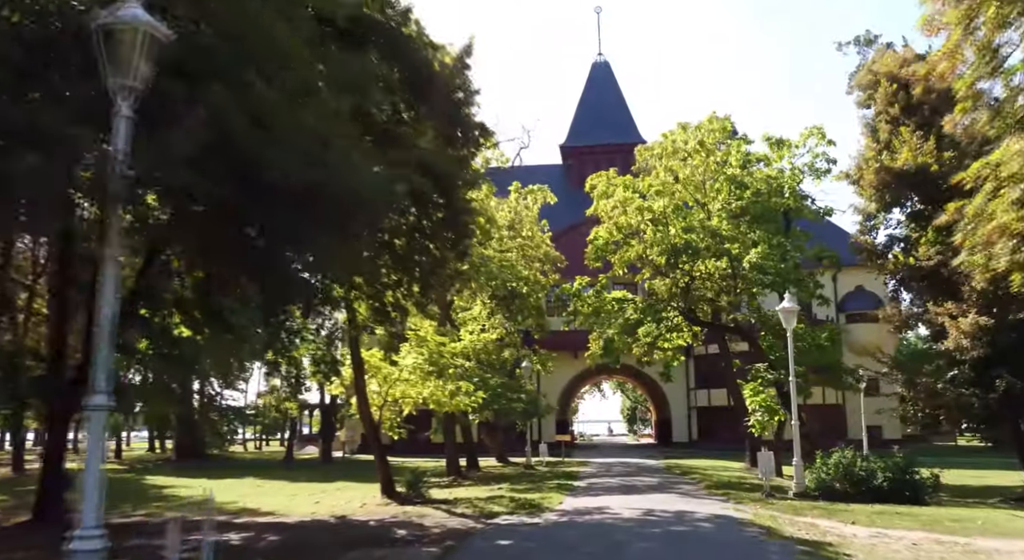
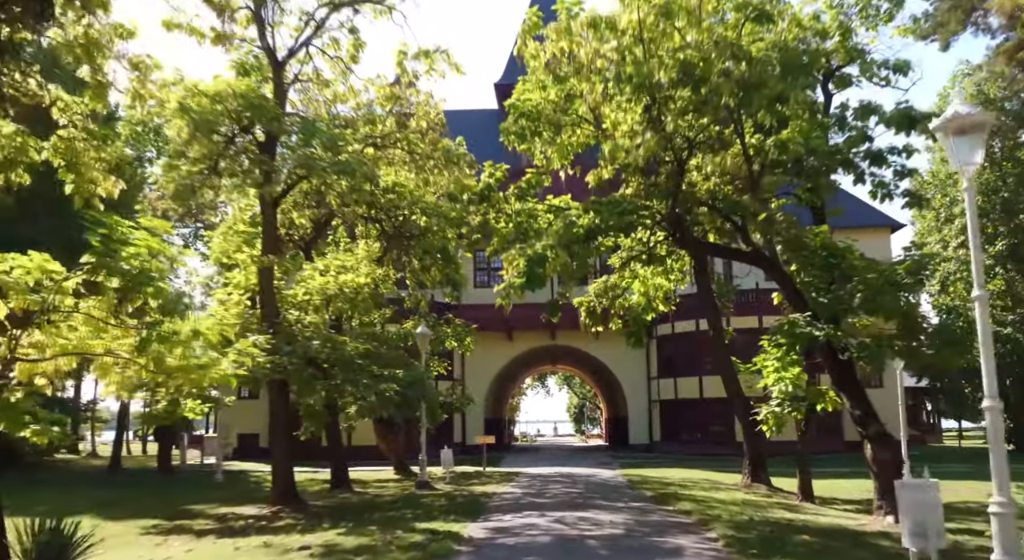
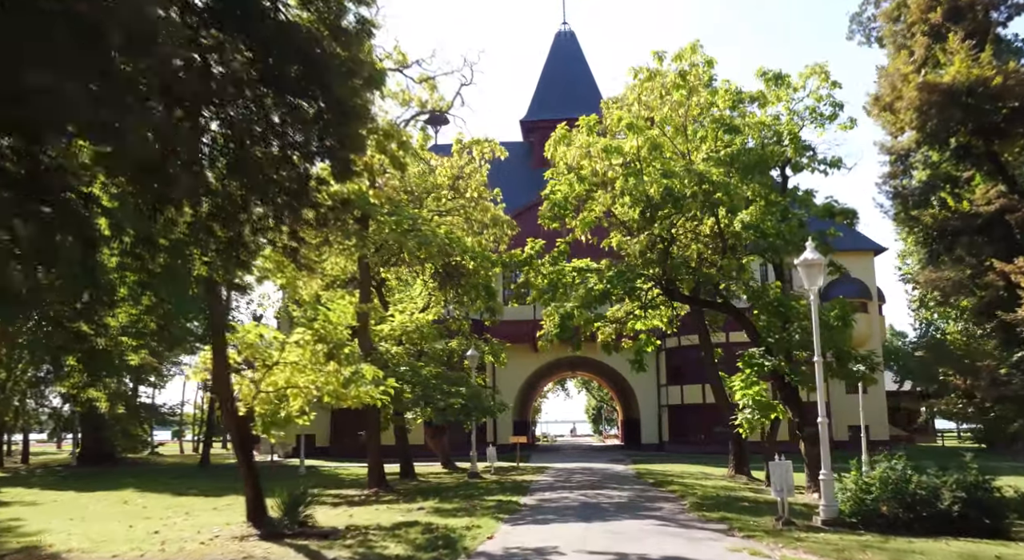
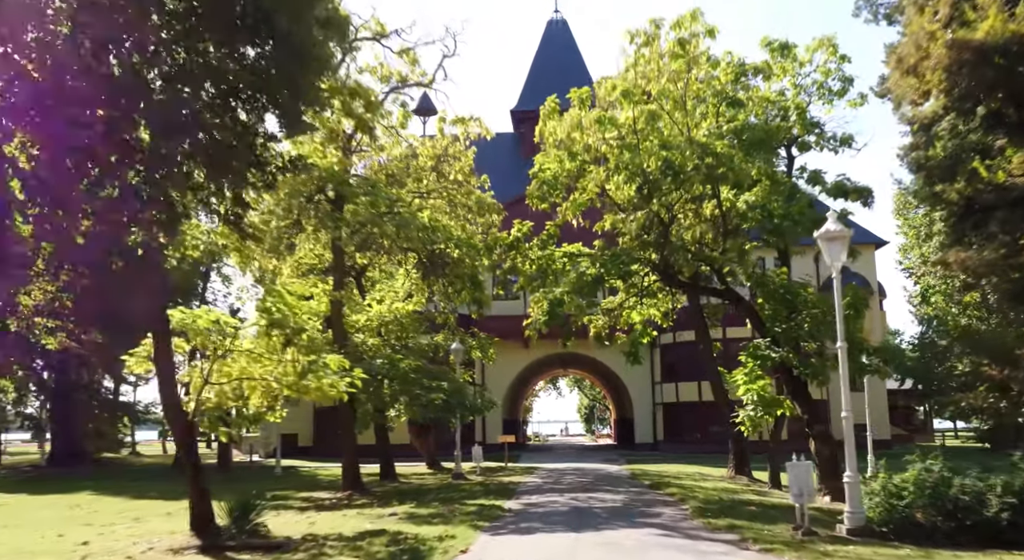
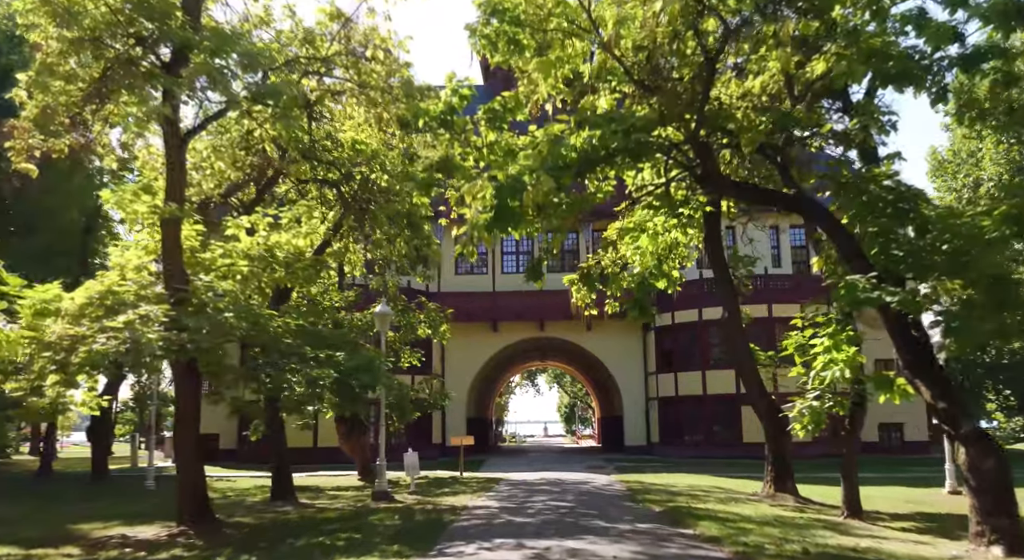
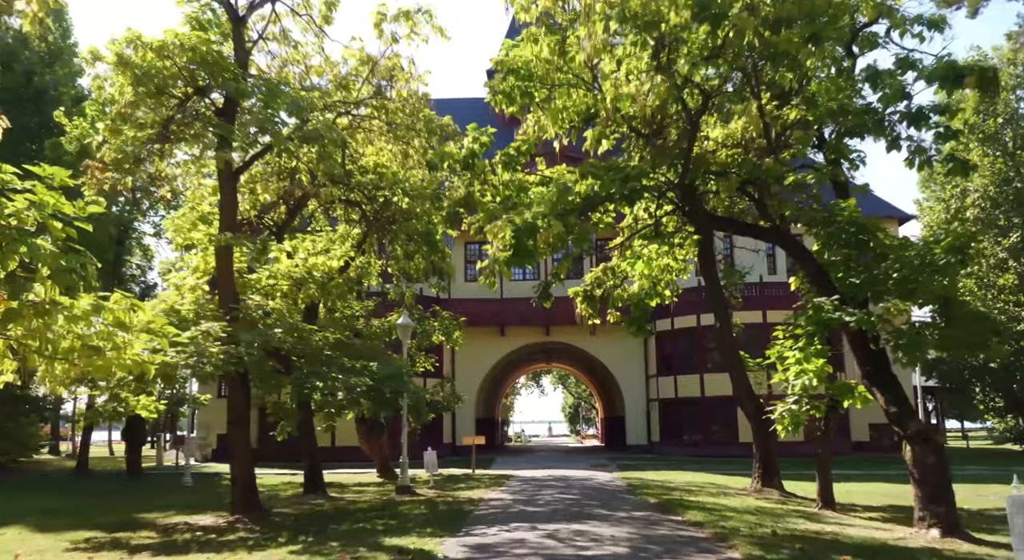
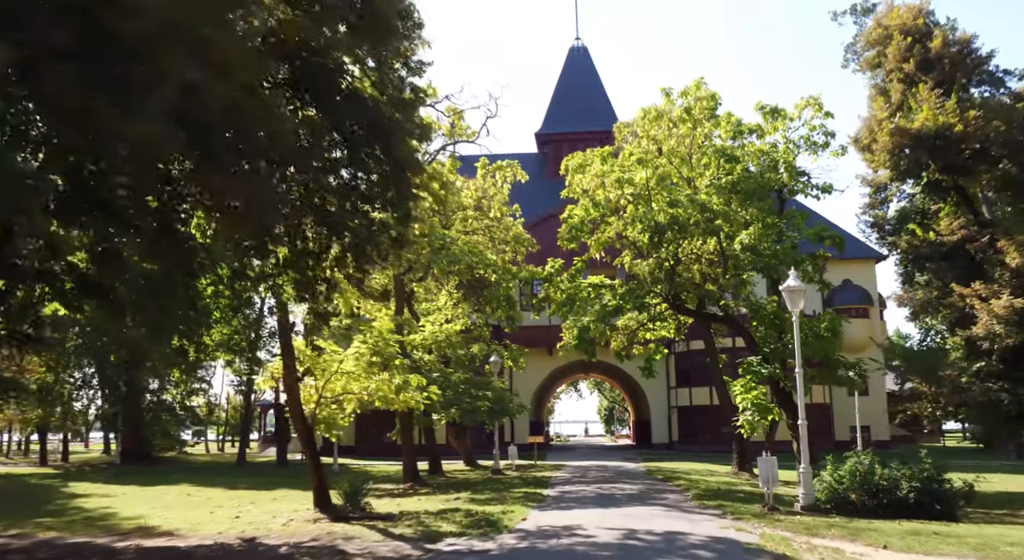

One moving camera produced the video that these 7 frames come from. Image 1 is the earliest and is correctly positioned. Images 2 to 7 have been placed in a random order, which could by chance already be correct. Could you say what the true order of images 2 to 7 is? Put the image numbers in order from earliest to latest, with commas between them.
7, 3, 4, 2, 6, 5
